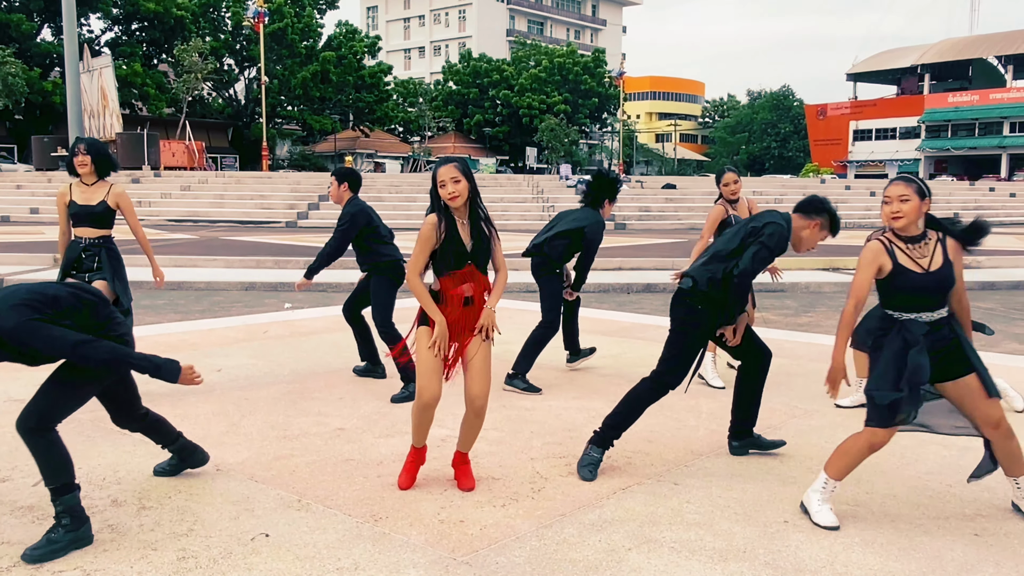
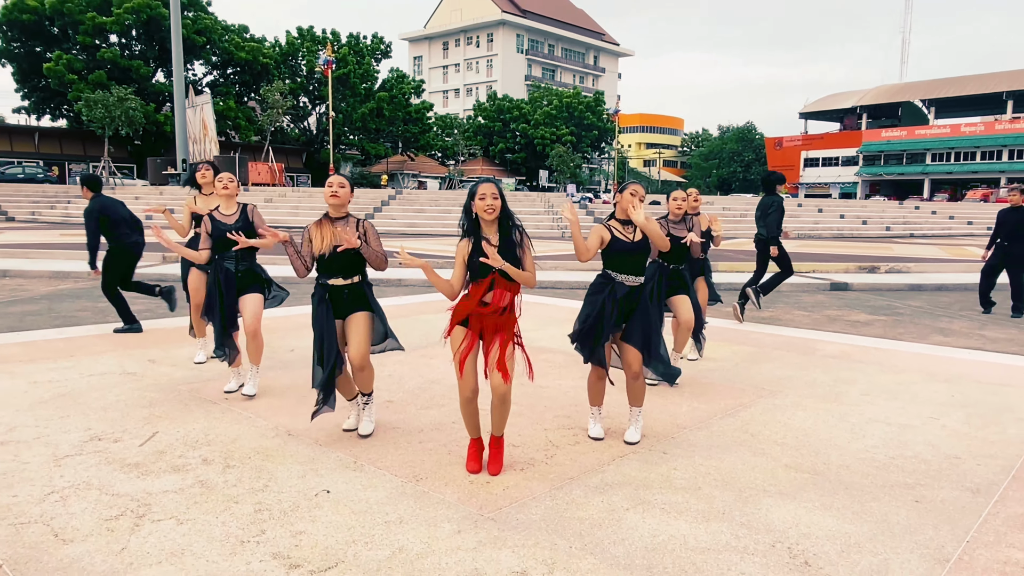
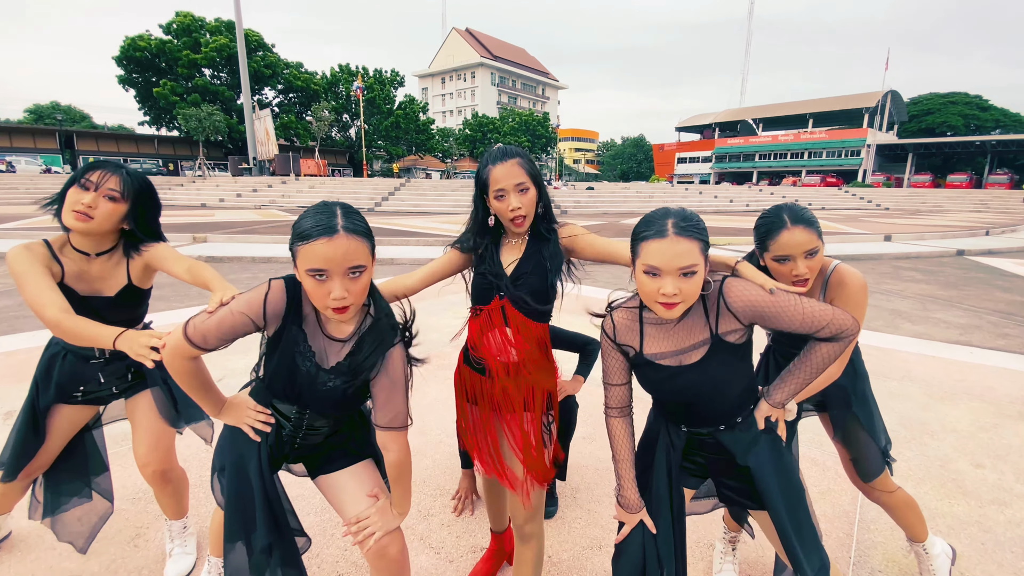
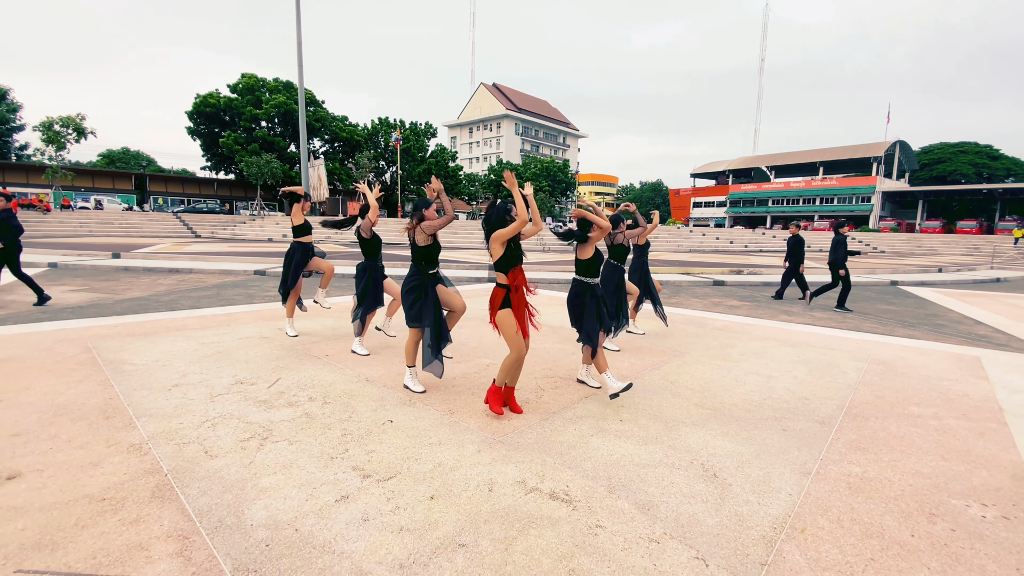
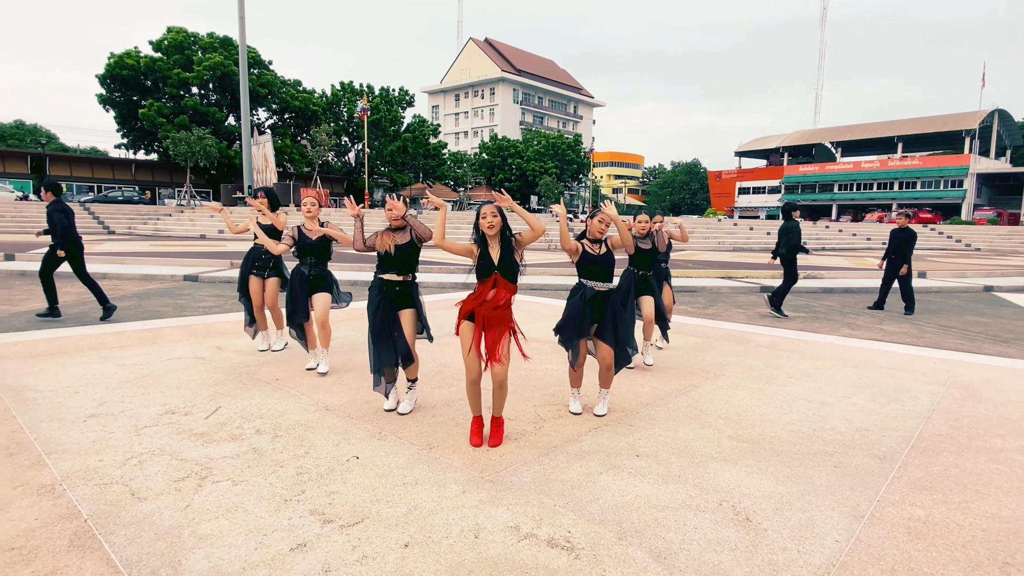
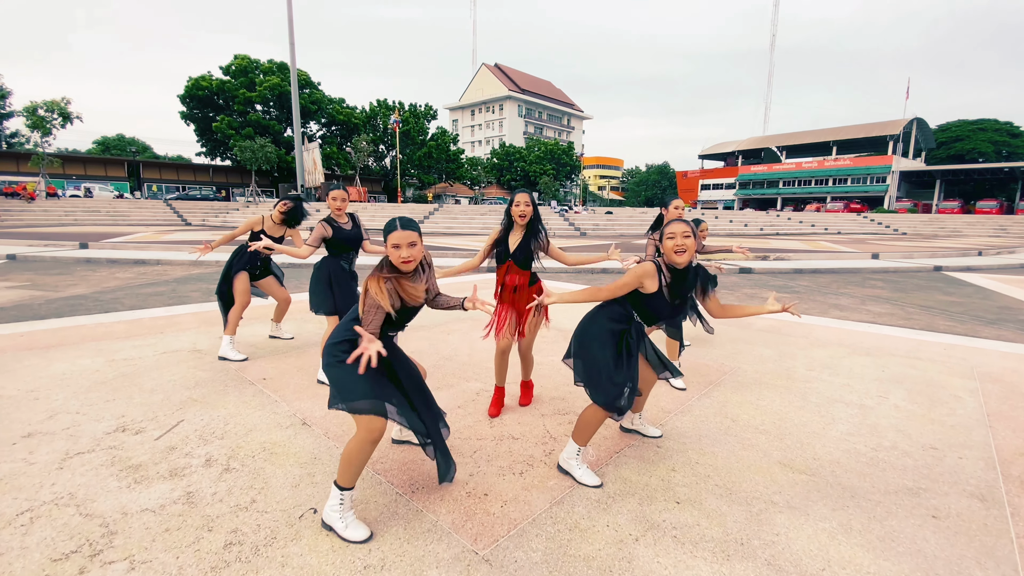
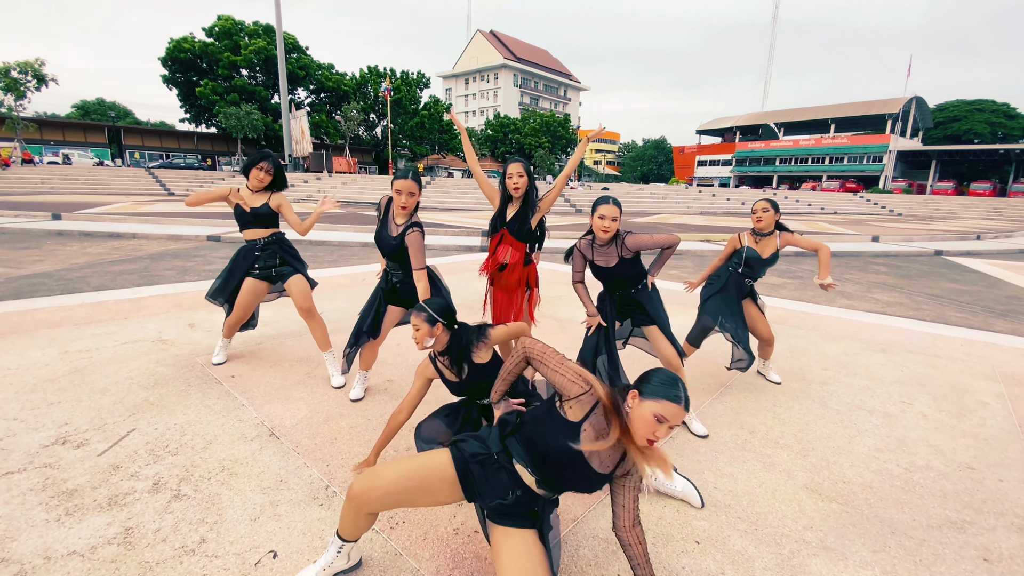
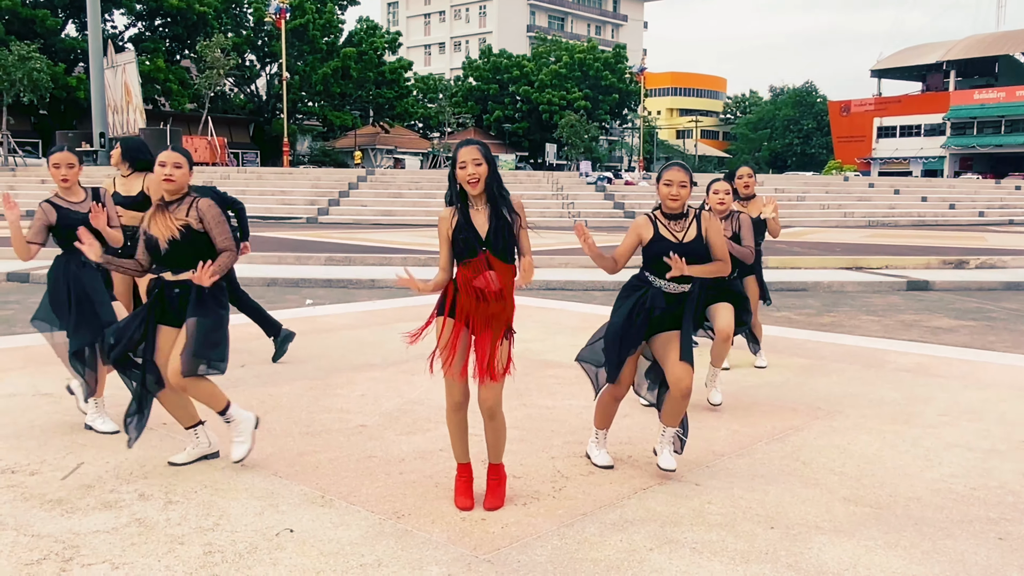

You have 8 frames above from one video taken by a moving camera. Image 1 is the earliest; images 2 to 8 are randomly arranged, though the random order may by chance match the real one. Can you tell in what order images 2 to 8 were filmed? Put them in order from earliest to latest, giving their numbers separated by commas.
8, 2, 5, 4, 6, 7, 3
